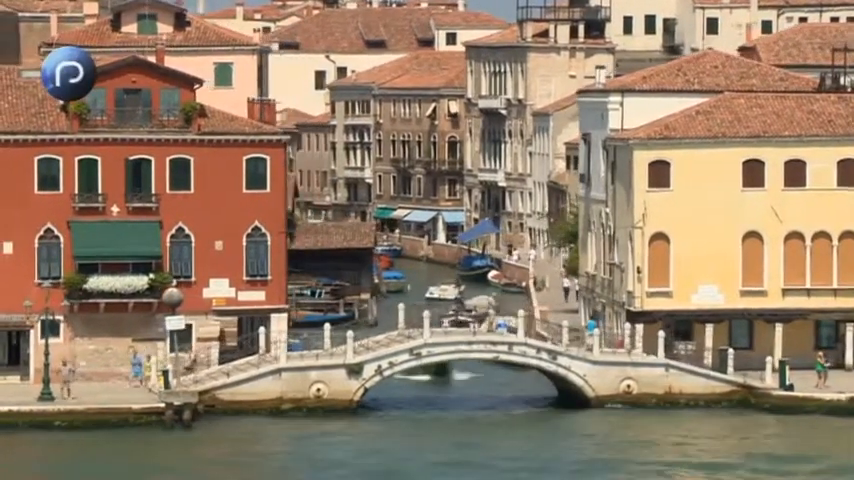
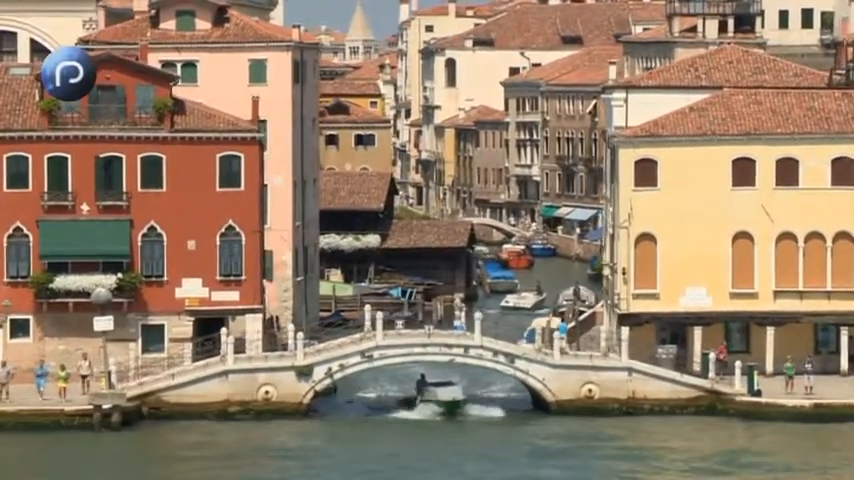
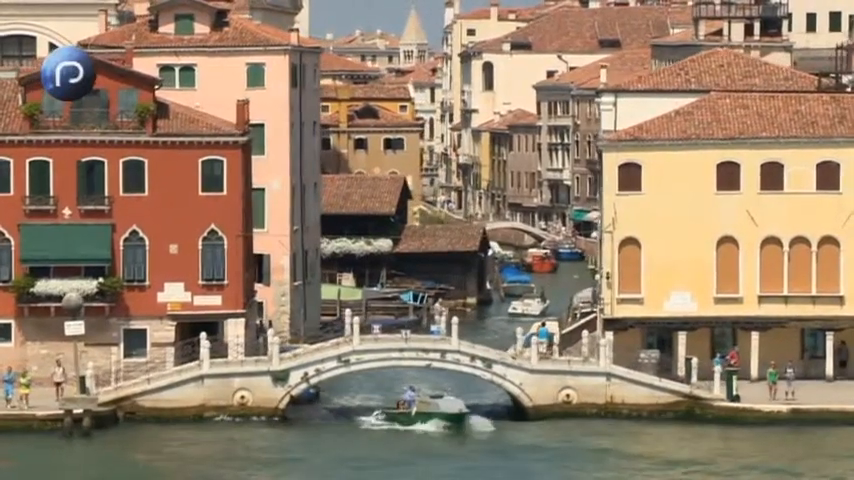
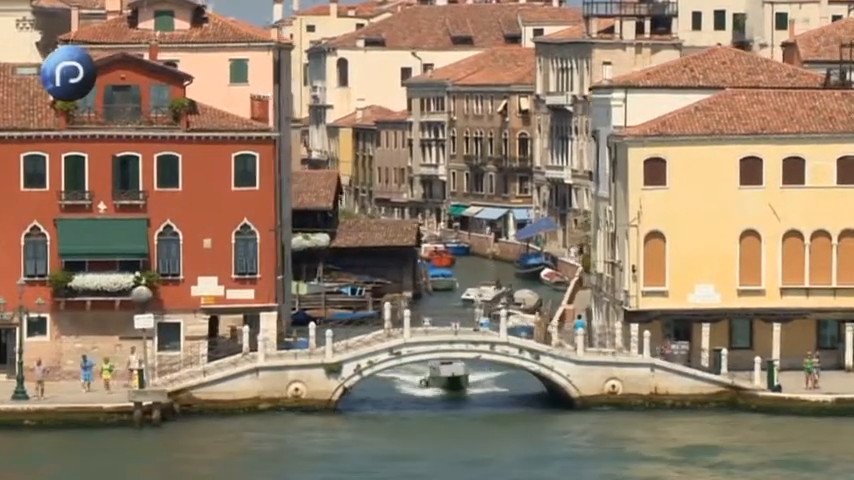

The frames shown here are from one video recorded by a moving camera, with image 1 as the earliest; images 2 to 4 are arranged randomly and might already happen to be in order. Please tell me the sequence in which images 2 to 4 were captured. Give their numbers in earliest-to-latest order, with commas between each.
4, 2, 3
